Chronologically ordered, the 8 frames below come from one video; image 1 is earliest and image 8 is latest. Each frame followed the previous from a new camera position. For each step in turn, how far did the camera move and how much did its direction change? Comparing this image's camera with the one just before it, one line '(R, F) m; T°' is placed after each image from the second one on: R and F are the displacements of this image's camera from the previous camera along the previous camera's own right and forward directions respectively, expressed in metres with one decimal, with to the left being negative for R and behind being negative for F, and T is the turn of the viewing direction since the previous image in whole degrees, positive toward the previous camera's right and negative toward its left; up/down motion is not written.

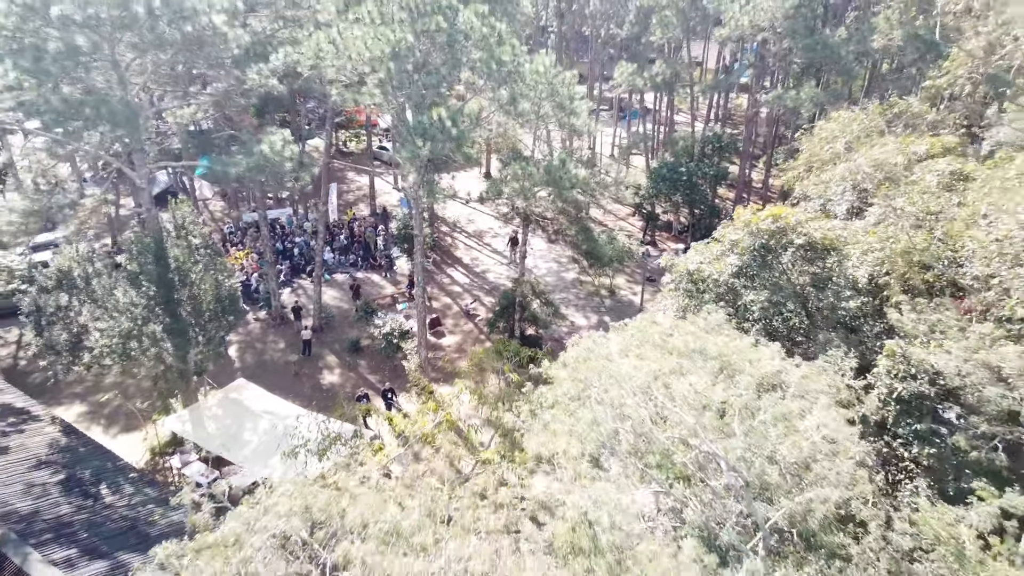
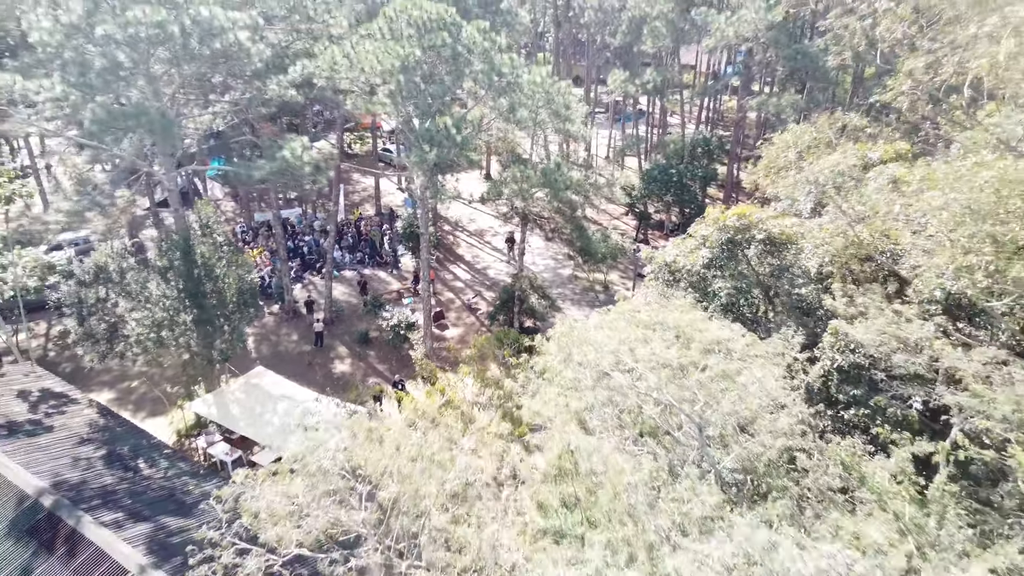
(0.0, -1.6) m; 0°
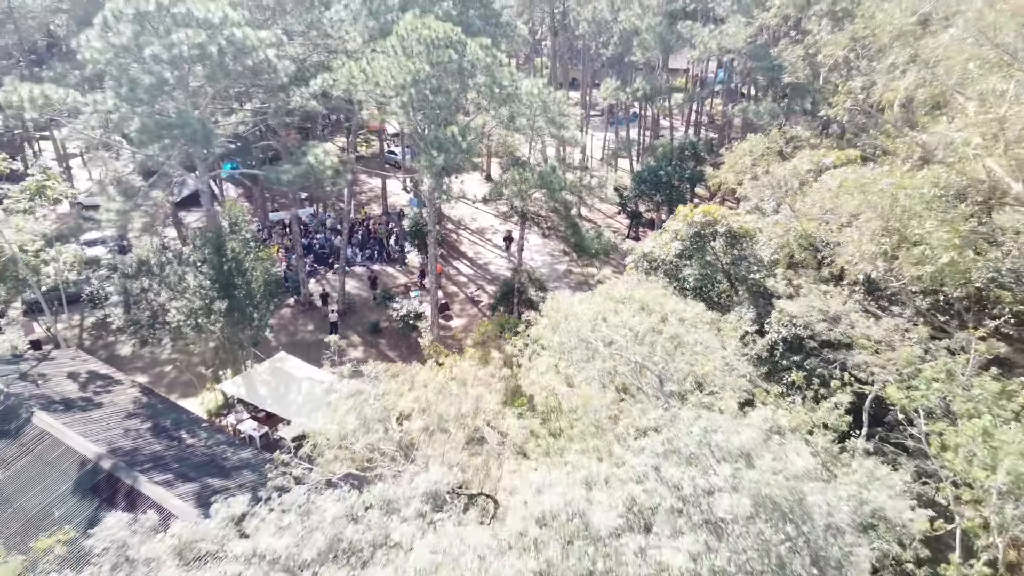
(0.0, -2.2) m; 0°
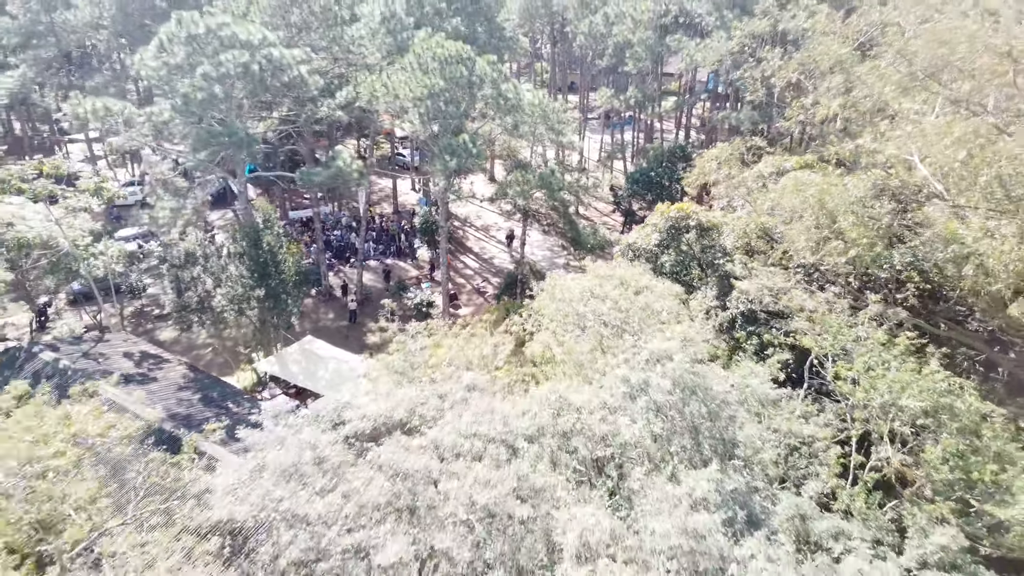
(-0.2, -2.7) m; 0°
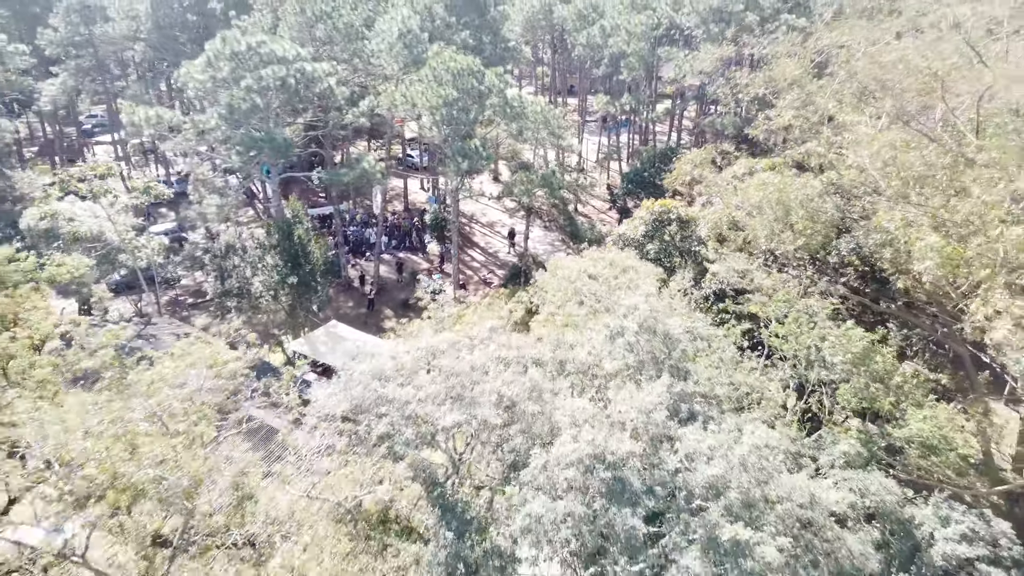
(-0.3, -2.9) m; 0°
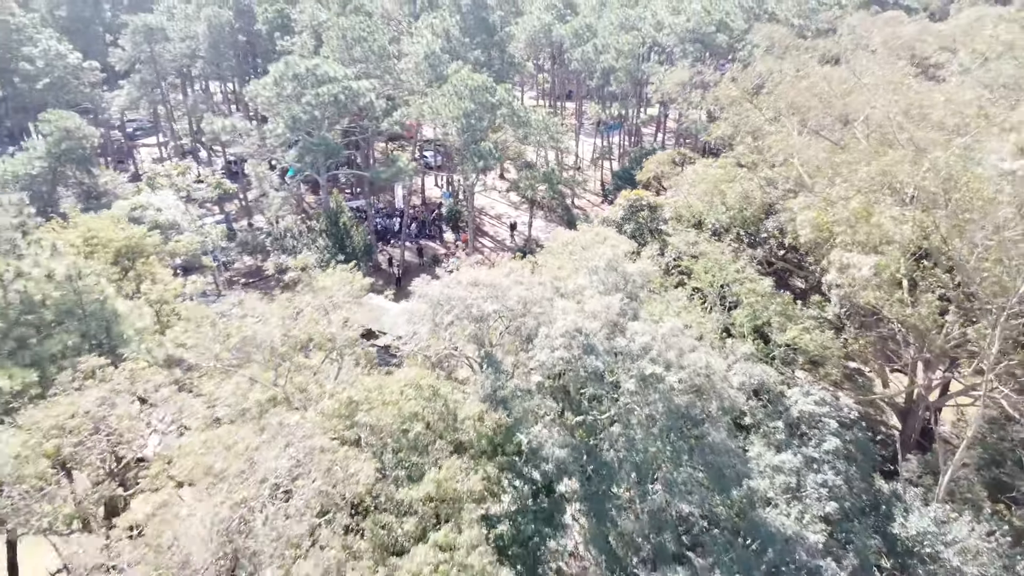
(-0.4, -5.9) m; 0°
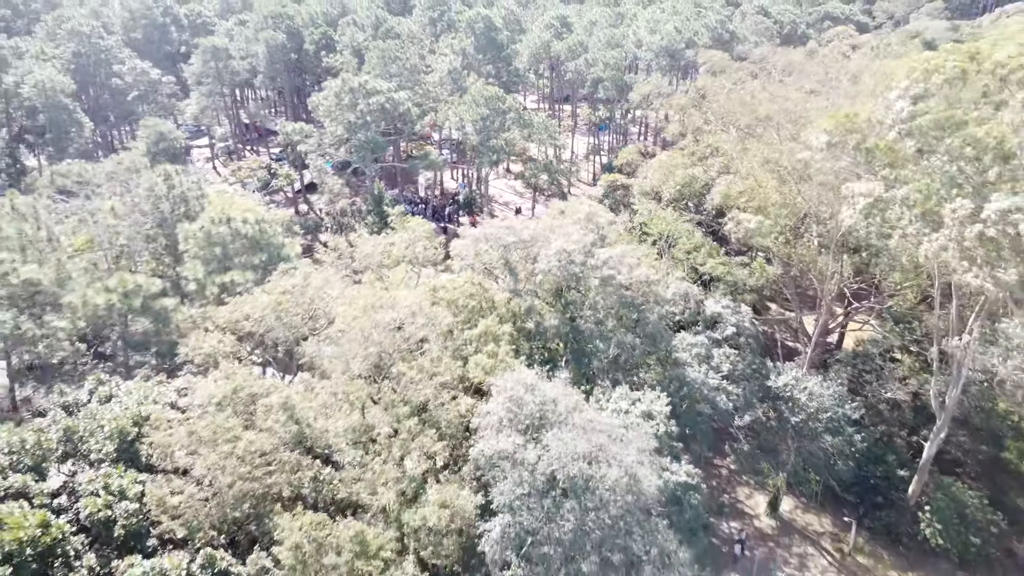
(-0.5, -8.8) m; 0°
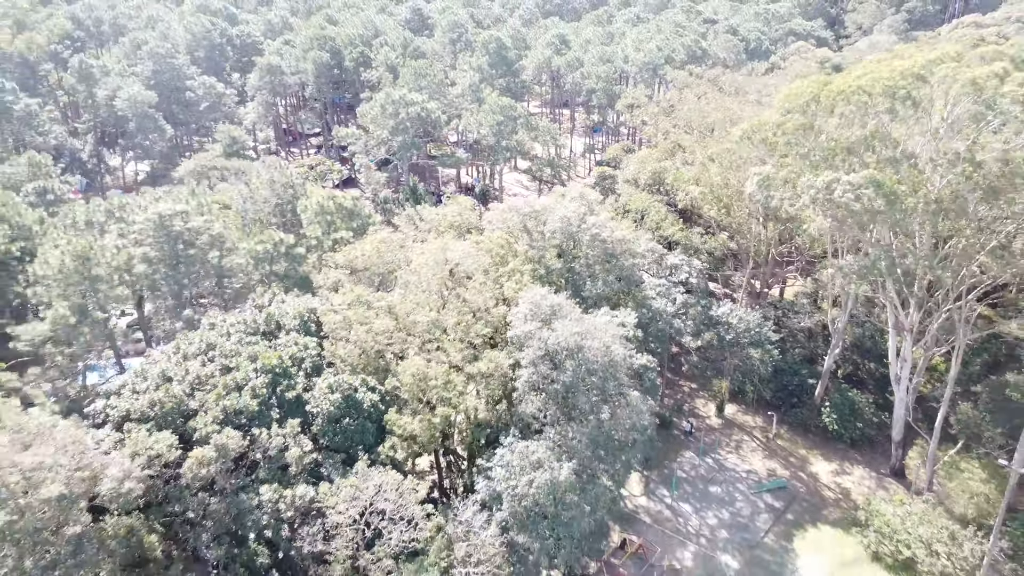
(-1.0, -9.8) m; 0°
